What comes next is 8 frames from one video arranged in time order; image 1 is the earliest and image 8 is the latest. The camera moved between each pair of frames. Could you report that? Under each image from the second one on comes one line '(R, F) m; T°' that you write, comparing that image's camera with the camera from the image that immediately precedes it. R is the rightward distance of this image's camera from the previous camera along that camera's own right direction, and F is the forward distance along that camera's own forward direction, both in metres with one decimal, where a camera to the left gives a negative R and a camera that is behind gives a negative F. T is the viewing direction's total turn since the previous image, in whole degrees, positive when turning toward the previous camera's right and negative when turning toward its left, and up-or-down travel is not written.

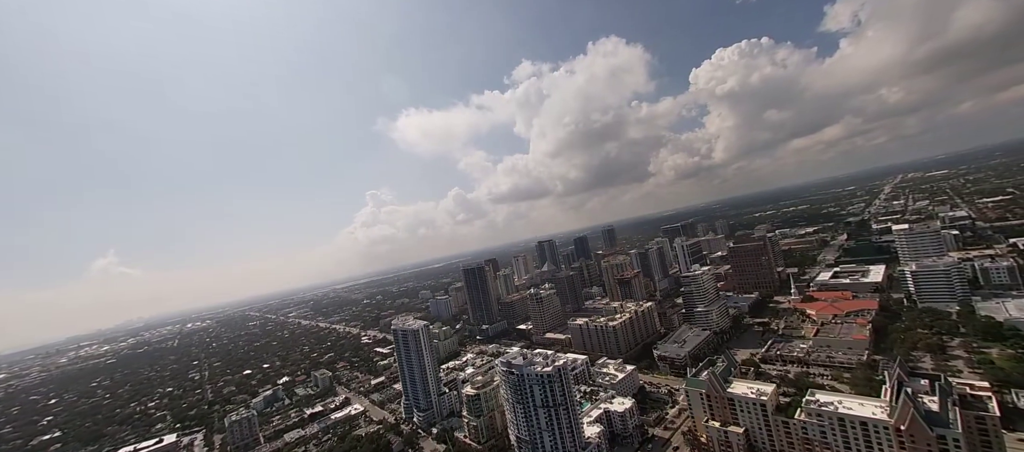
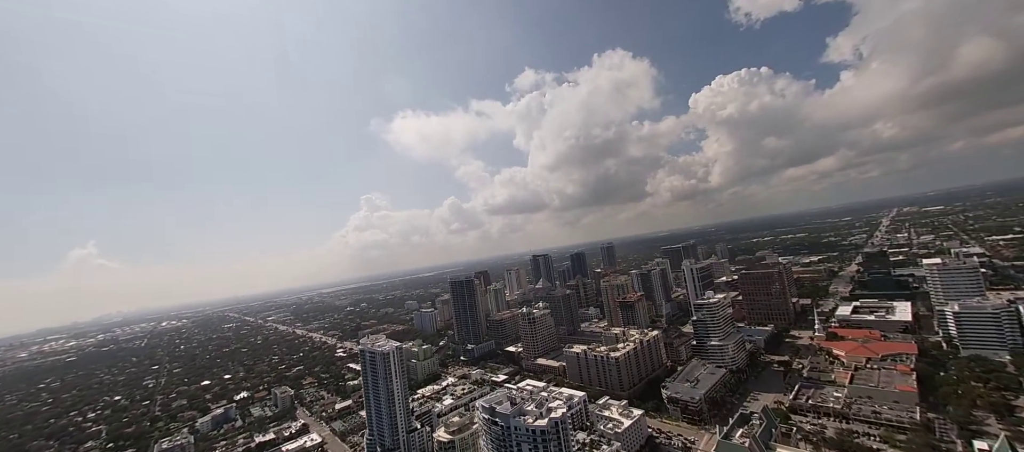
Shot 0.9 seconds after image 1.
(0.0, +5.6) m; +1°
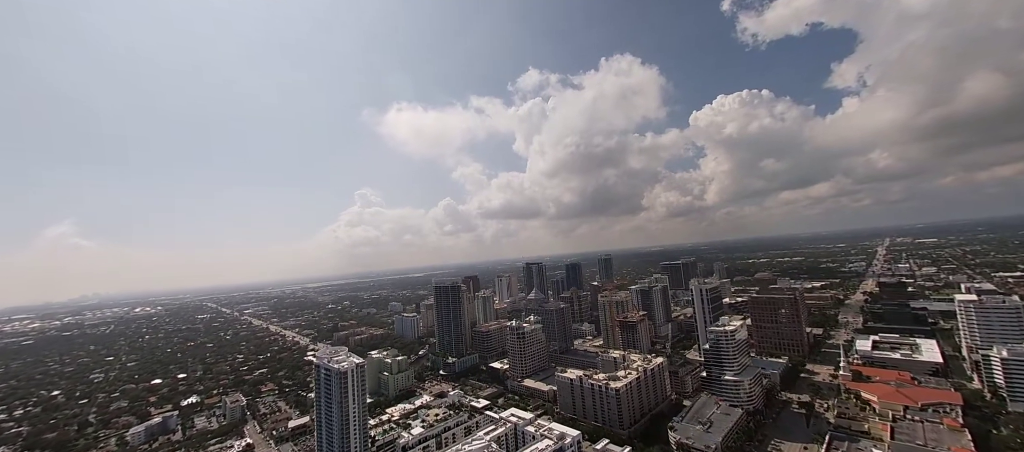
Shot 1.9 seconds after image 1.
(0.0, +5.6) m; +1°
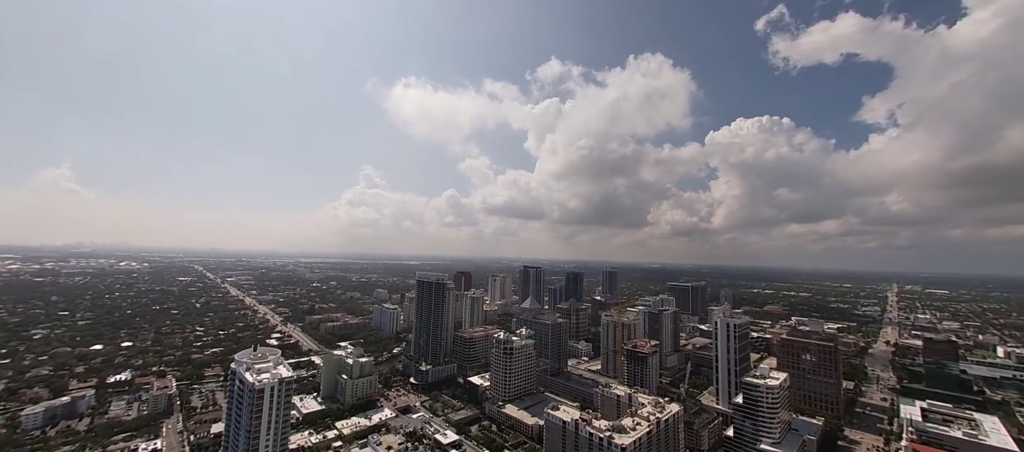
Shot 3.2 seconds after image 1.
(0.0, +7.8) m; 0°
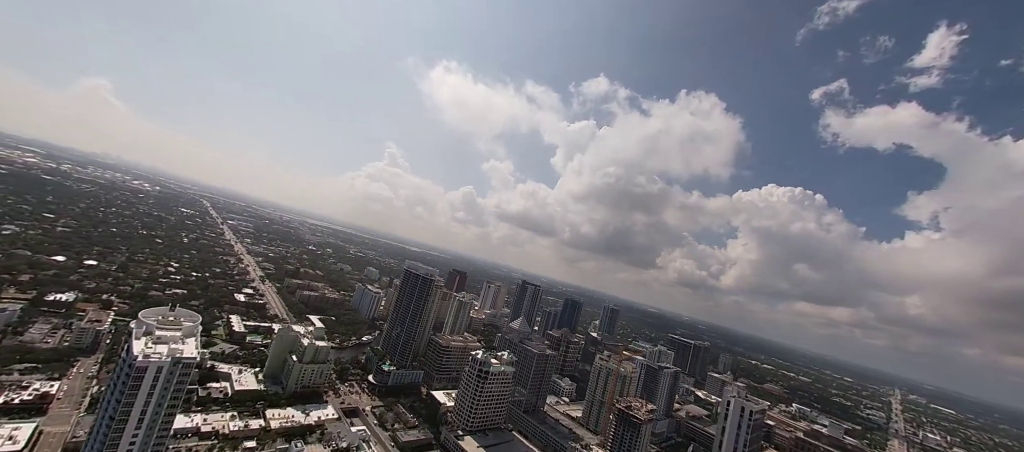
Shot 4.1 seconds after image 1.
(0.0, +5.4) m; -2°
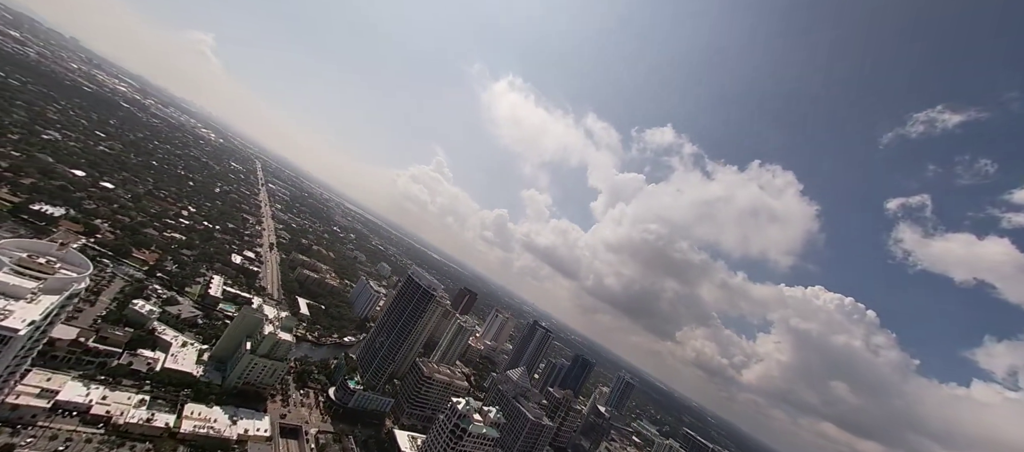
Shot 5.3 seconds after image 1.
(-0.4, +6.9) m; -5°
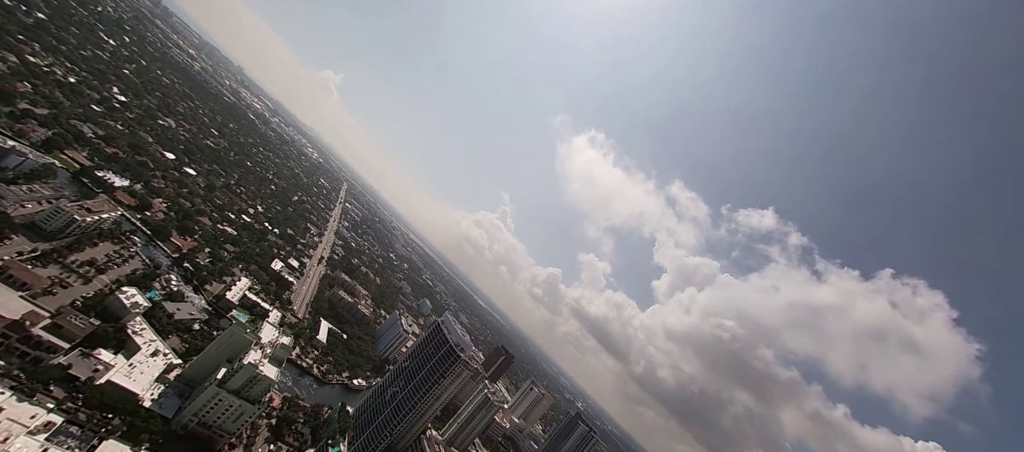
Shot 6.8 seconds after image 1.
(-1.1, +8.1) m; -10°
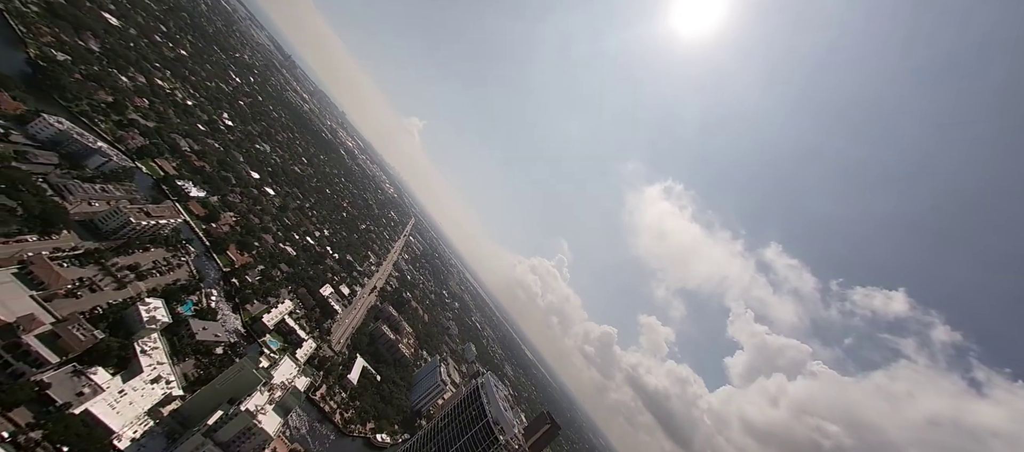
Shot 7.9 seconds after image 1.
(-0.9, +5.6) m; -10°
